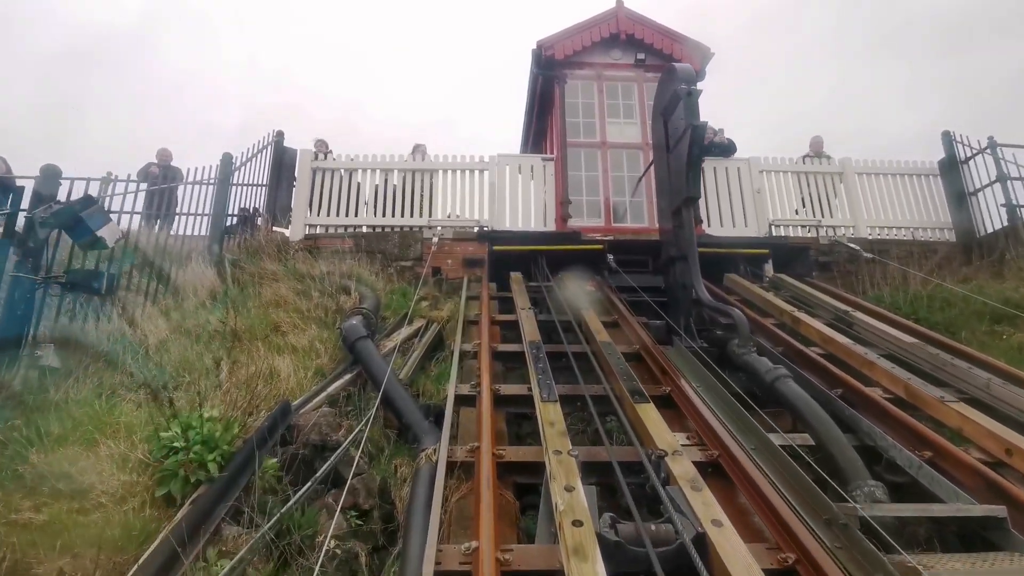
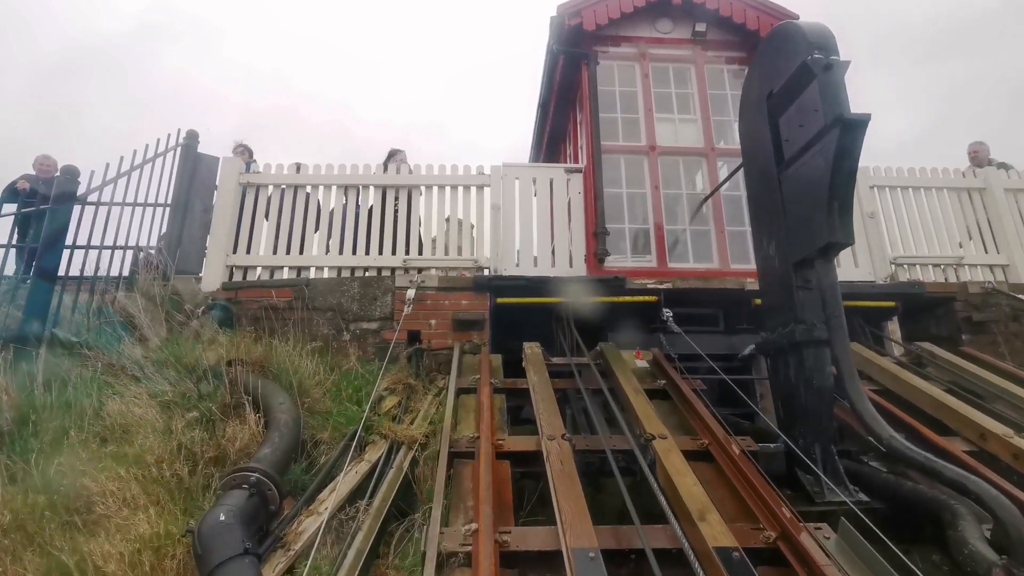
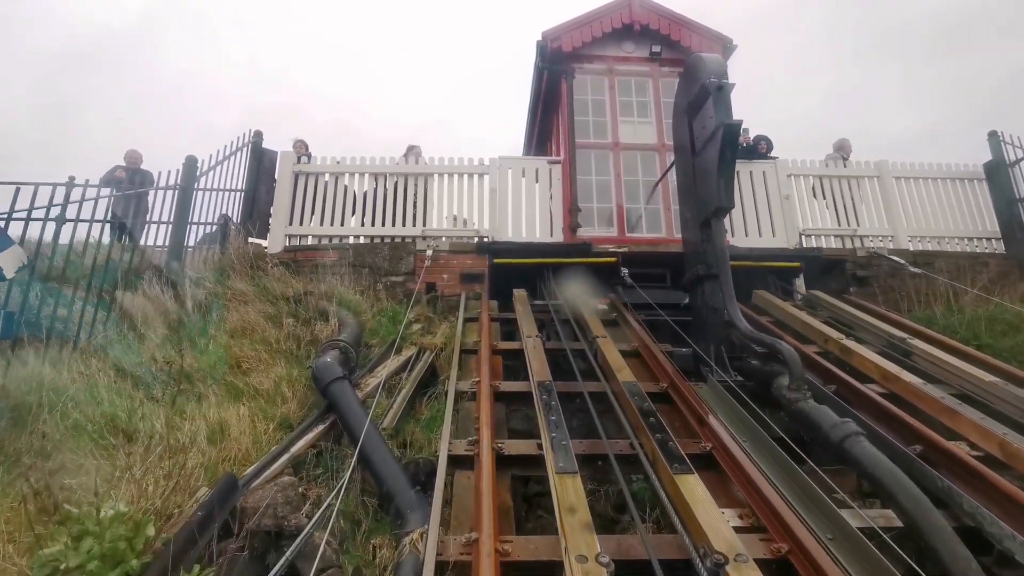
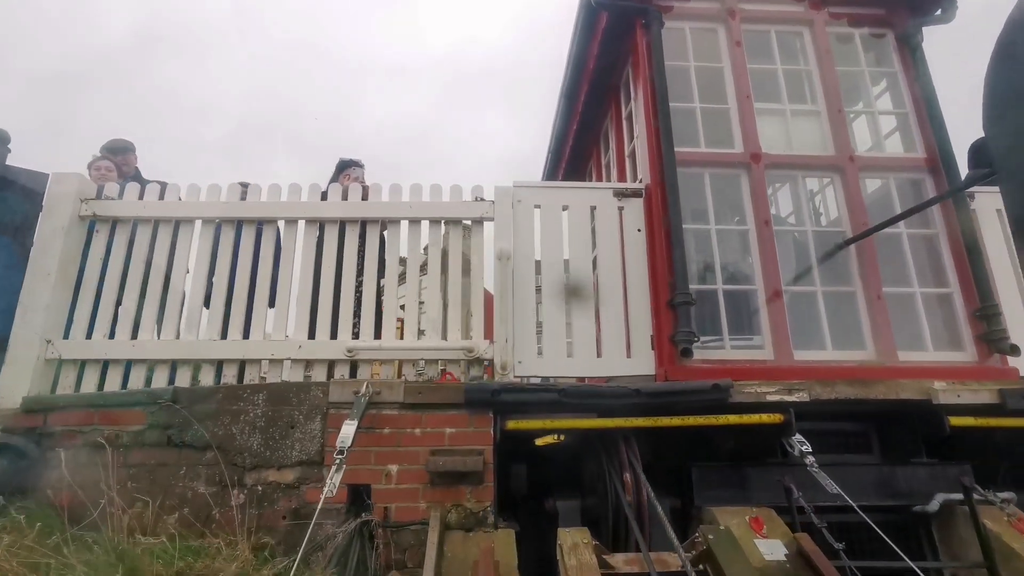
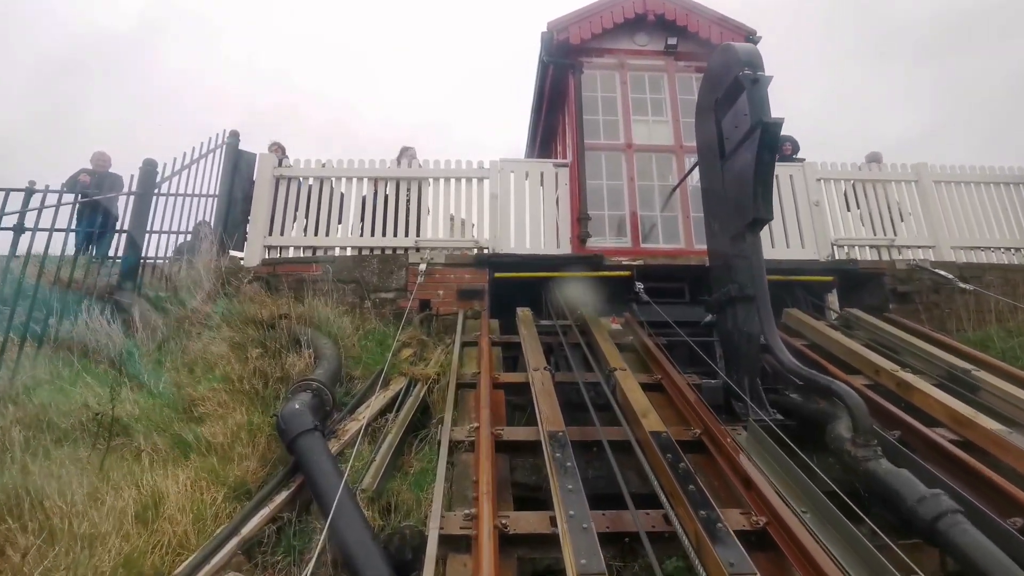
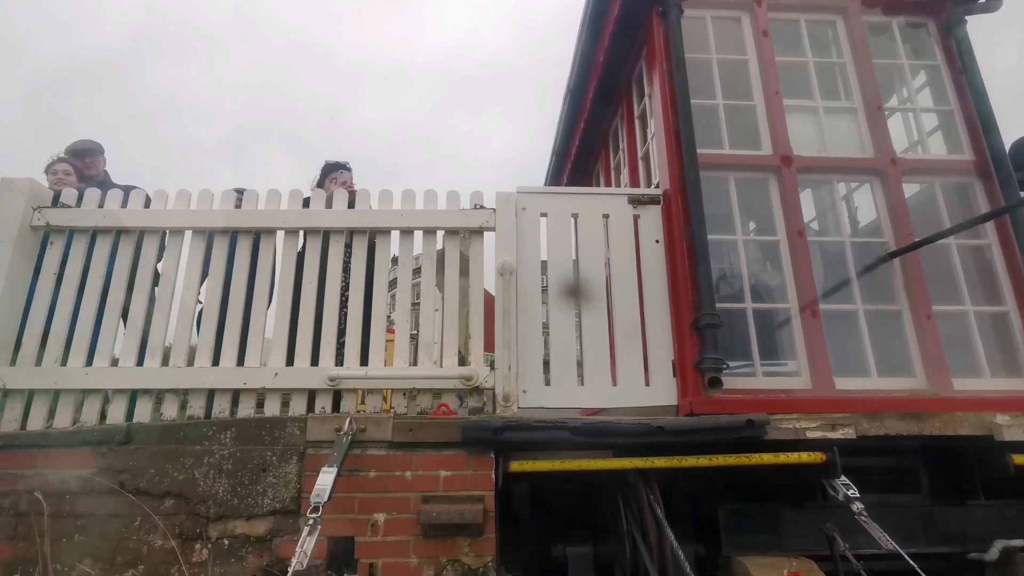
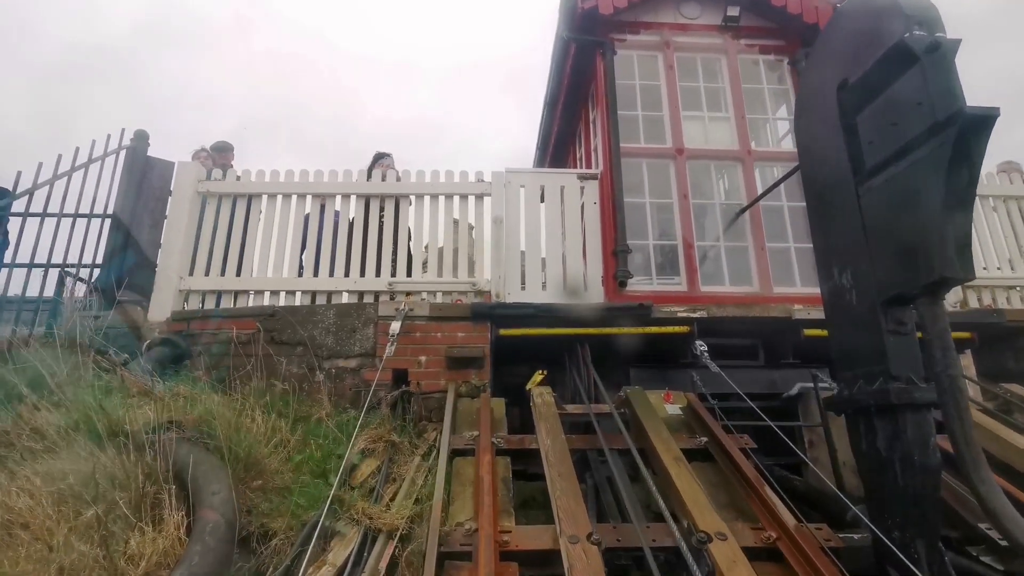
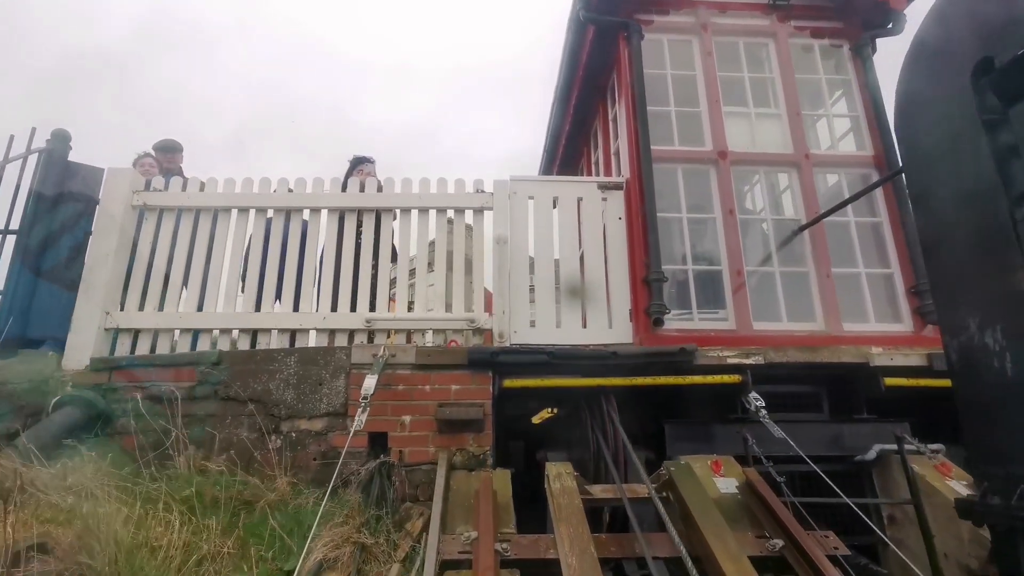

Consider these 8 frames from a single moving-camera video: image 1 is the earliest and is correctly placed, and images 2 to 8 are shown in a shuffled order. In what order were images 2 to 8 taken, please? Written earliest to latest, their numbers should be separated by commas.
3, 5, 2, 7, 8, 4, 6
